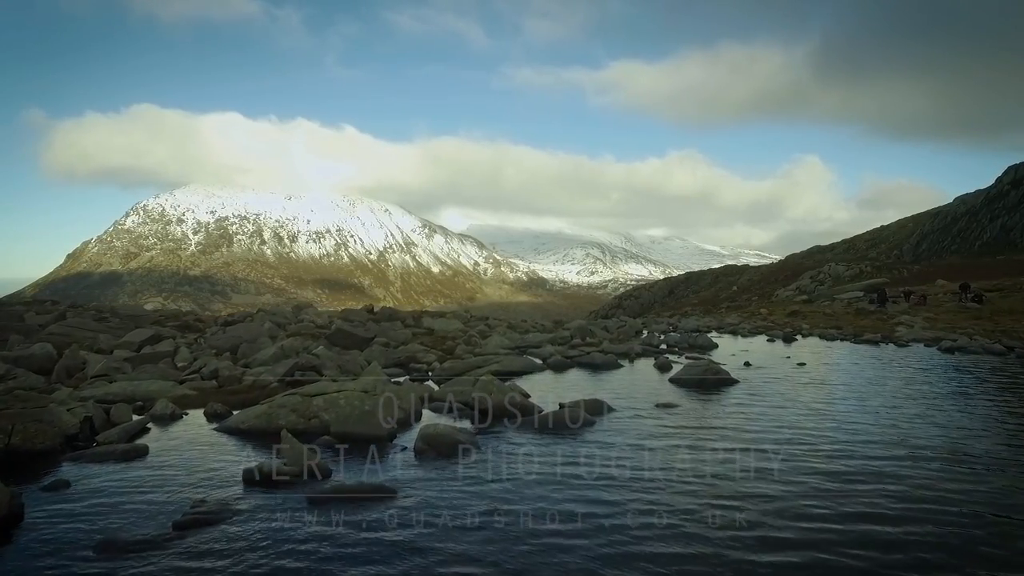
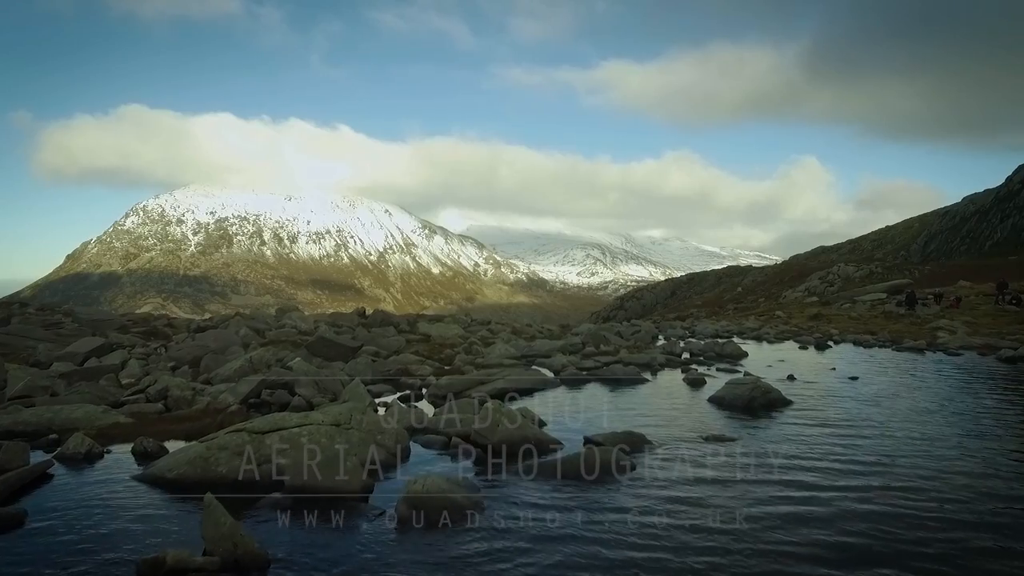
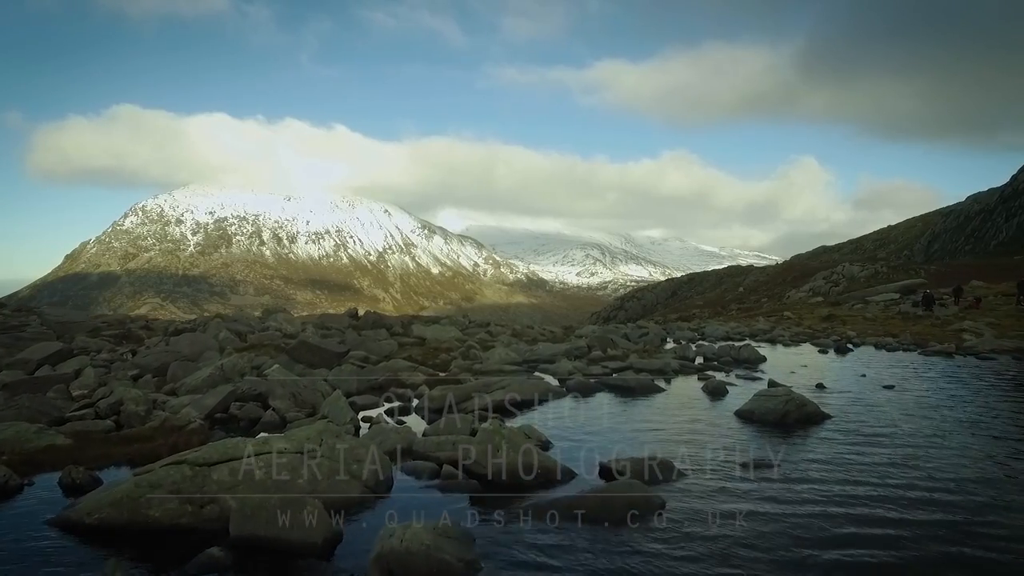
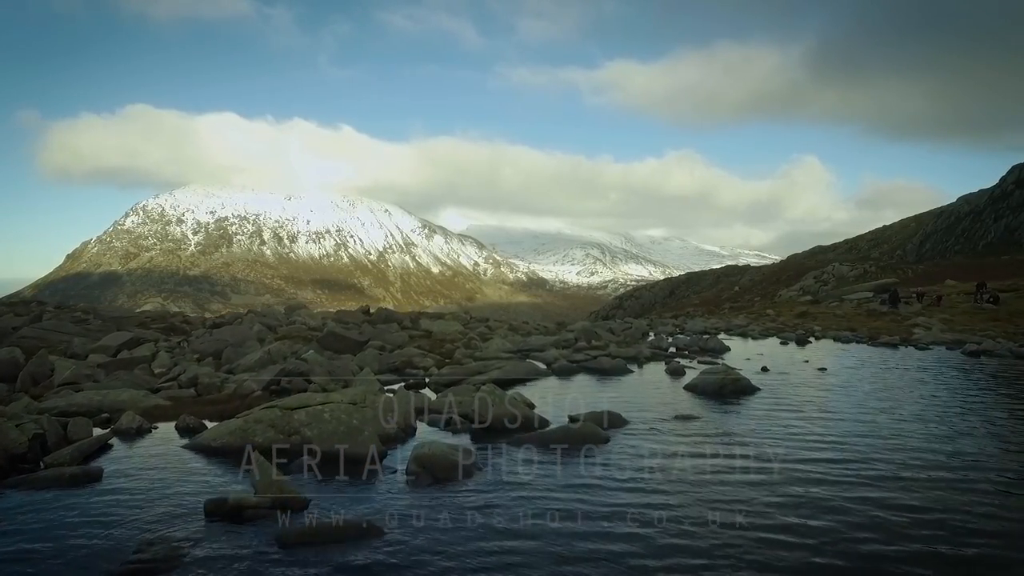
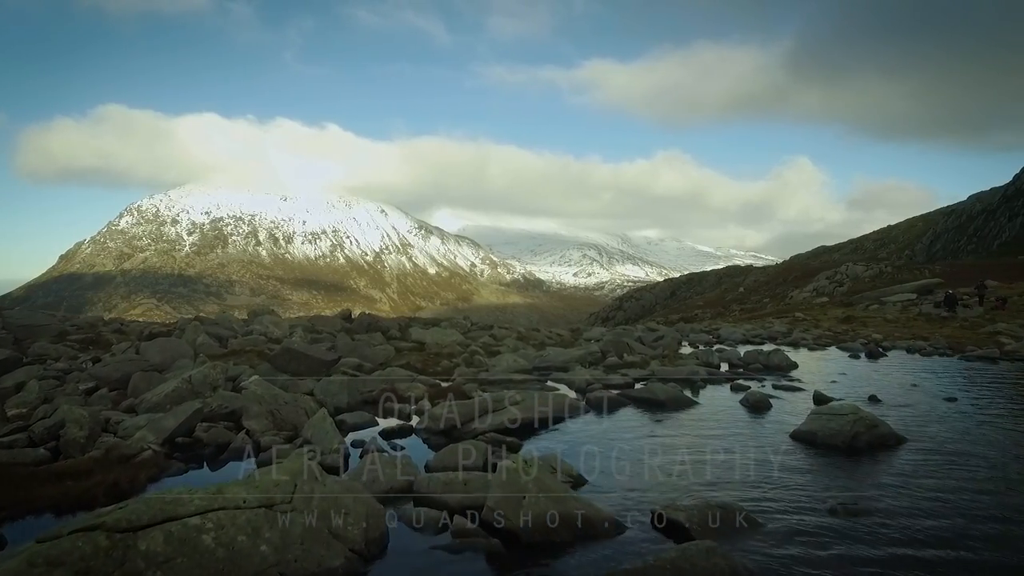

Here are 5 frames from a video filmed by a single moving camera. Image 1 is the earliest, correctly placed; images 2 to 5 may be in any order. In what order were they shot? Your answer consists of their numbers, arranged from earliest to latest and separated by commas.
4, 2, 3, 5
